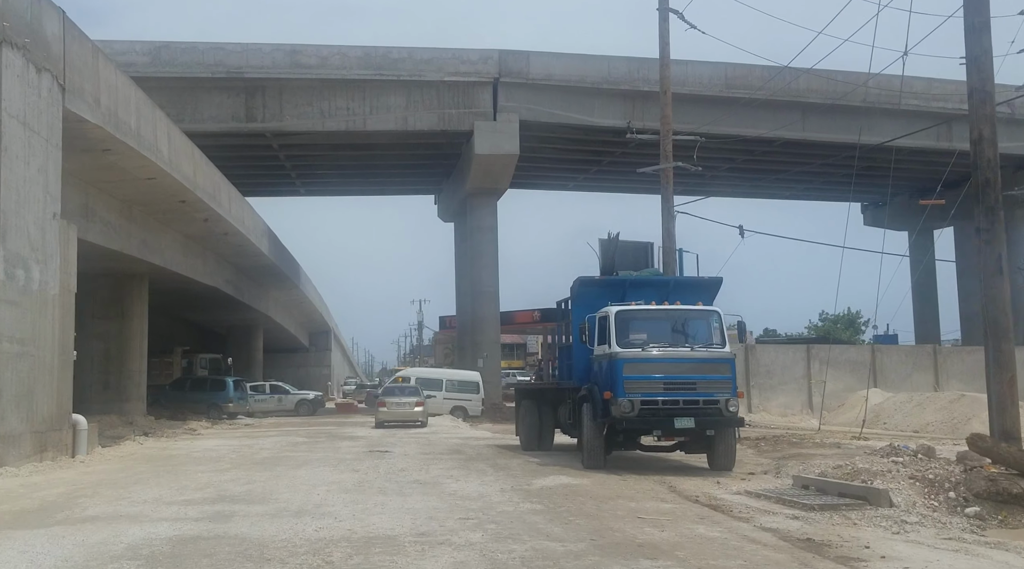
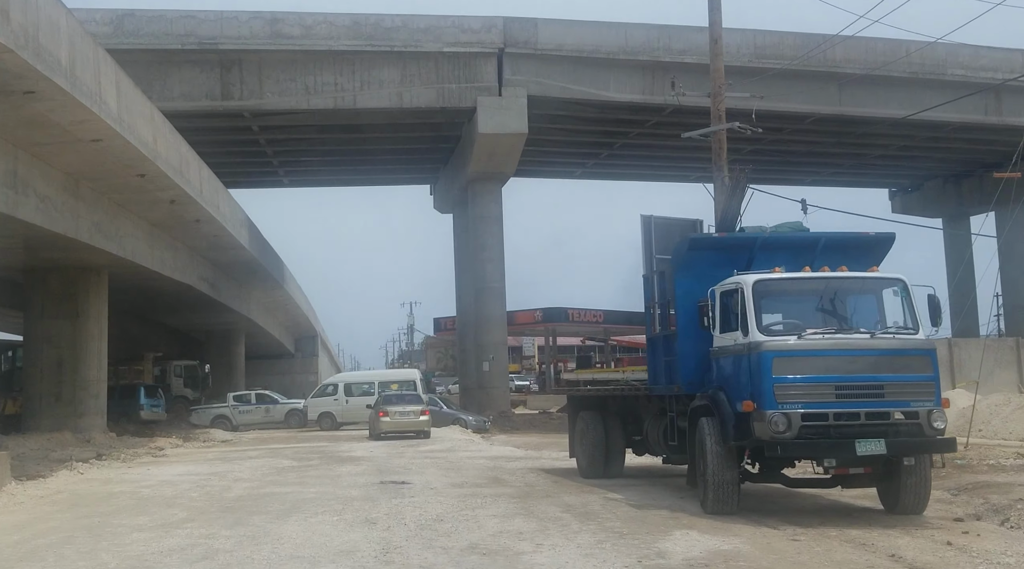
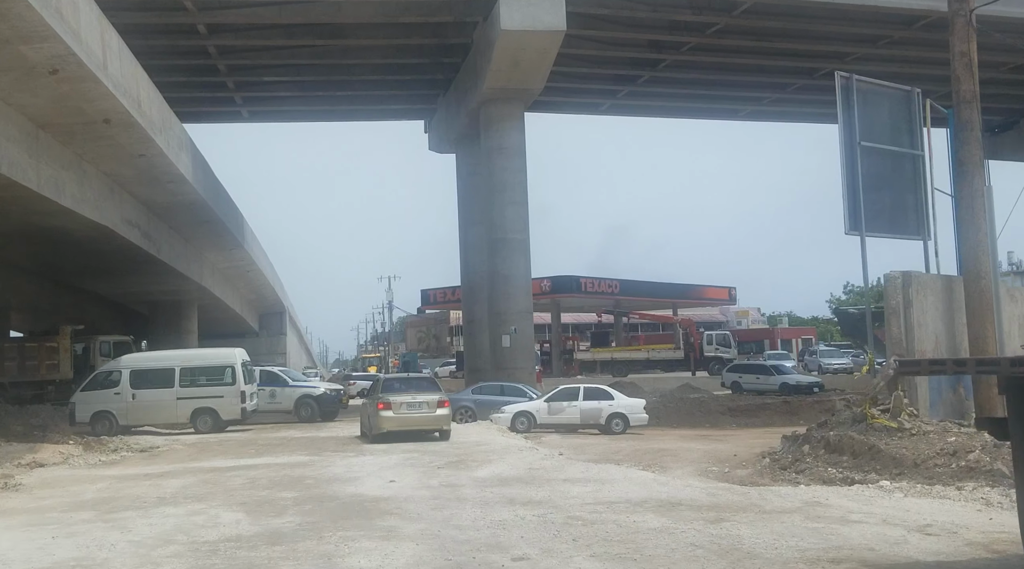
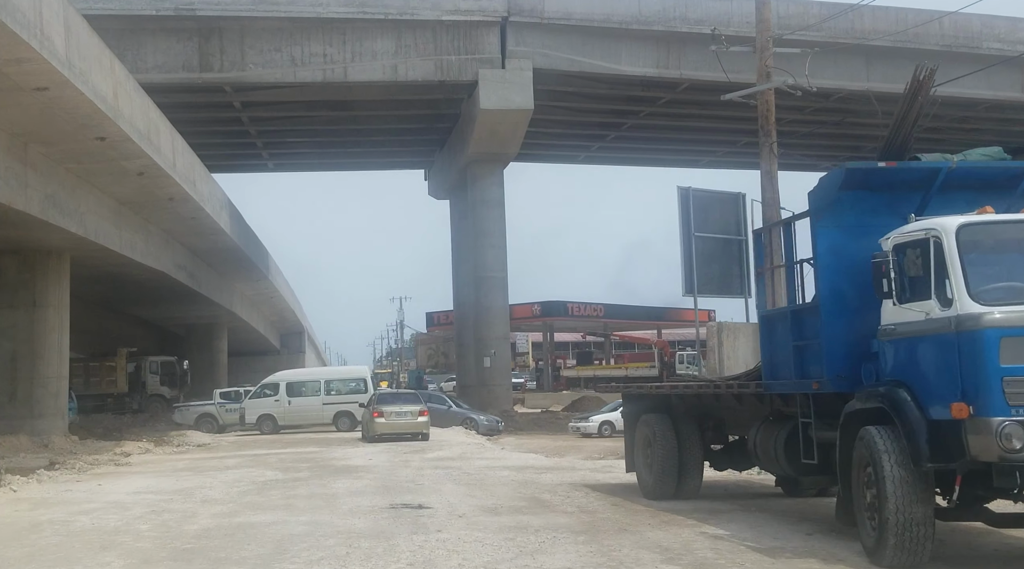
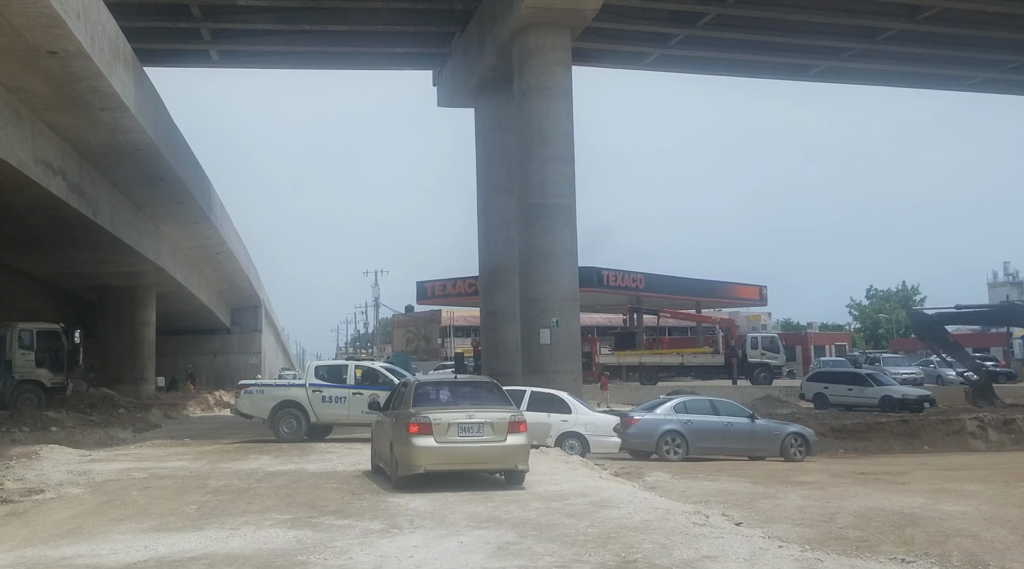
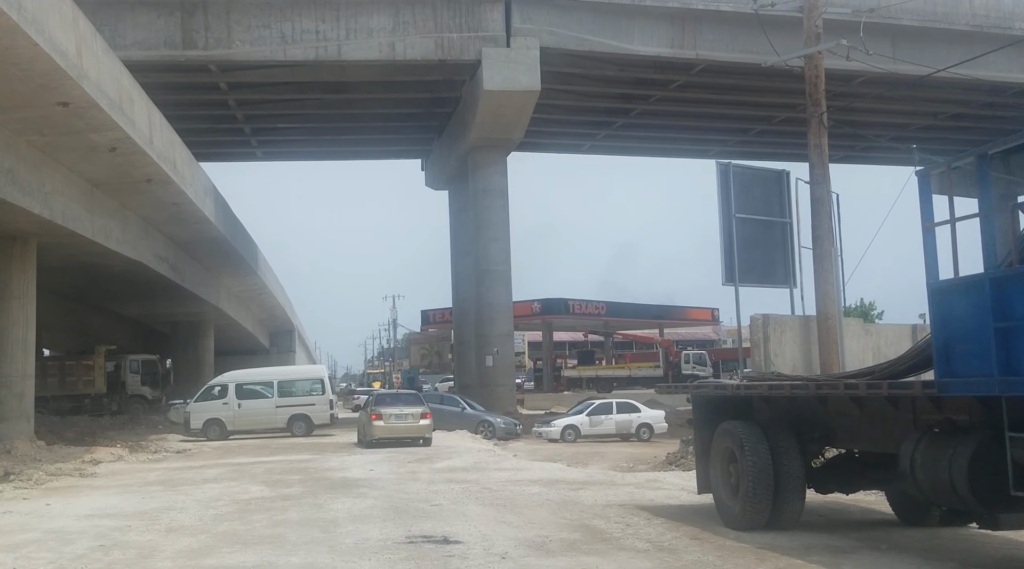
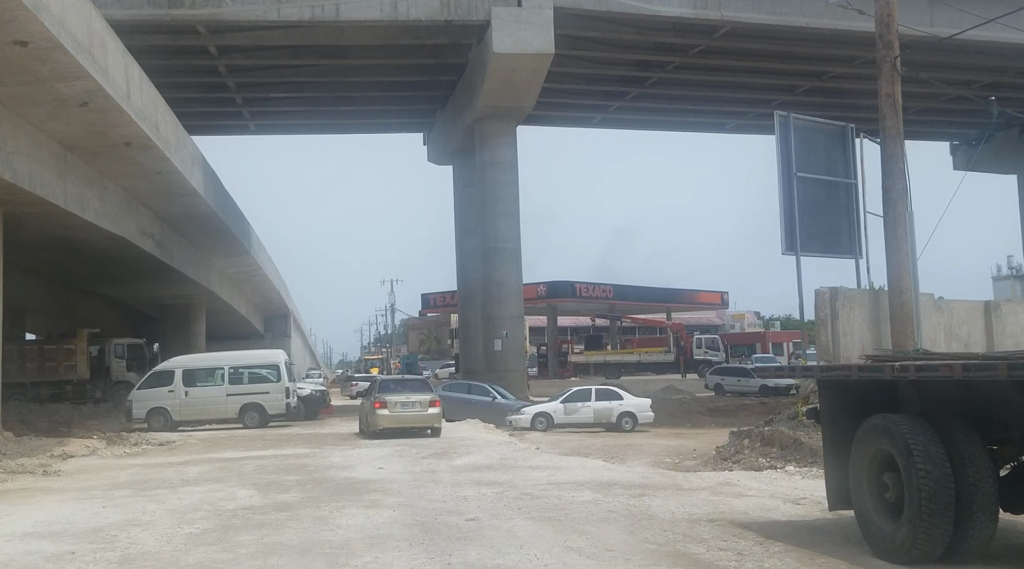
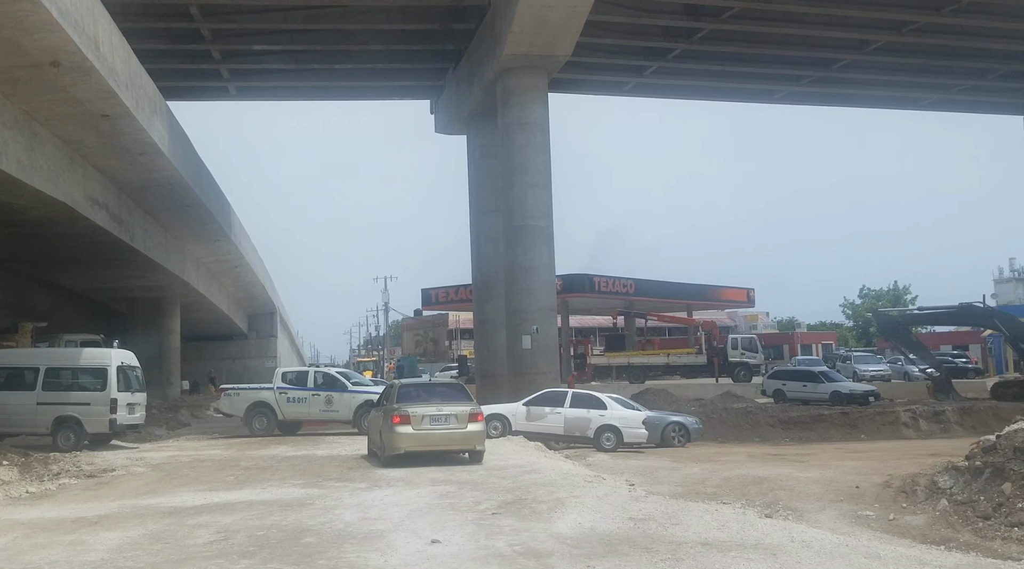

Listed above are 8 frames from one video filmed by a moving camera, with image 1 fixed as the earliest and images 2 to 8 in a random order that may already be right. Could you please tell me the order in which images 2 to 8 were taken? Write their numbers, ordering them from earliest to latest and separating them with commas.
2, 4, 6, 7, 3, 8, 5
